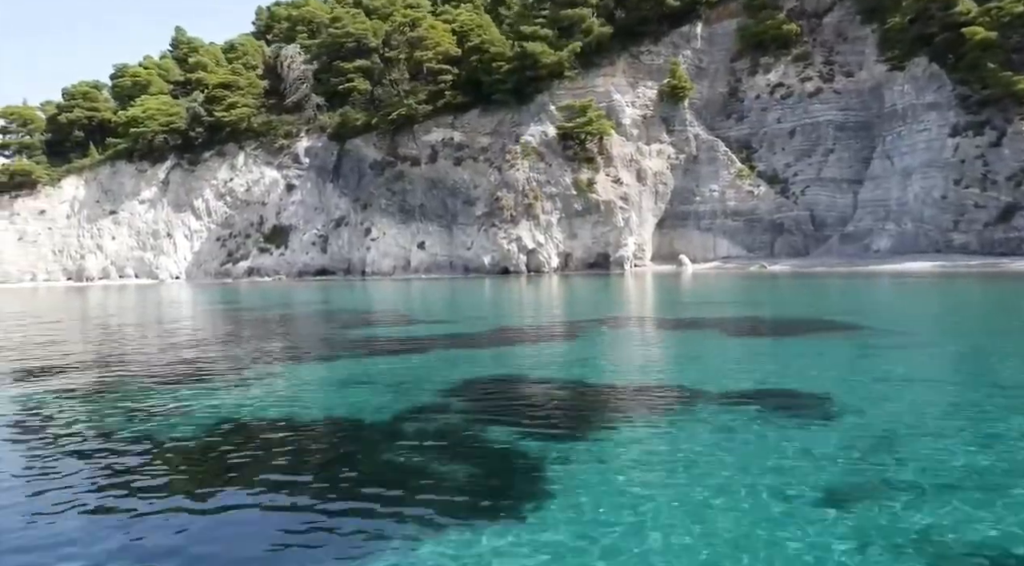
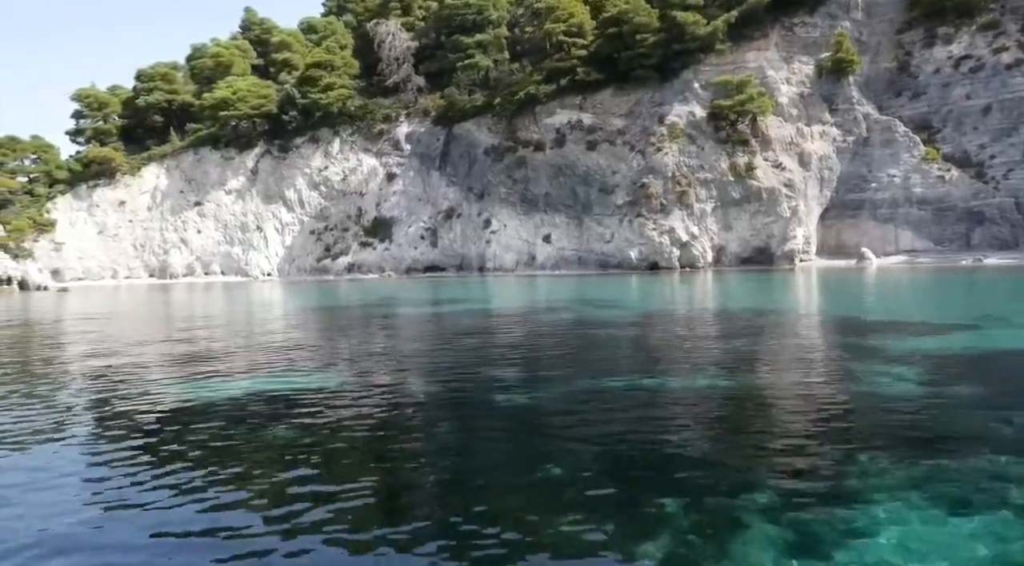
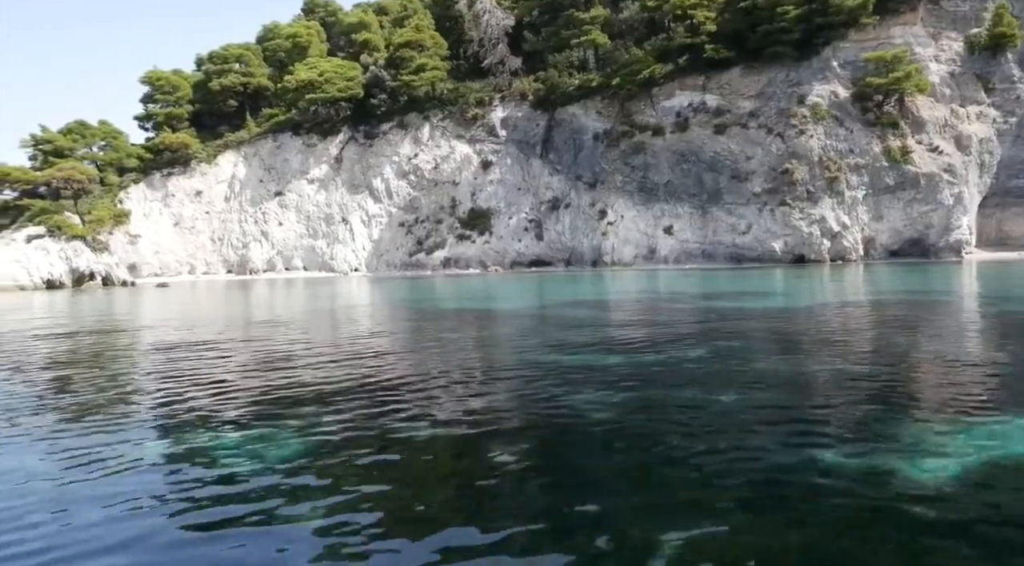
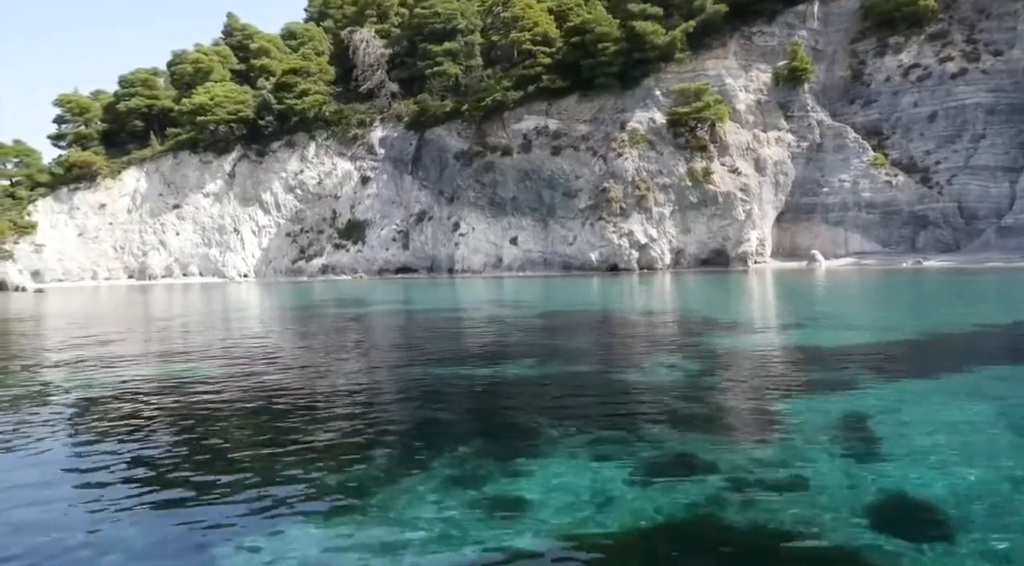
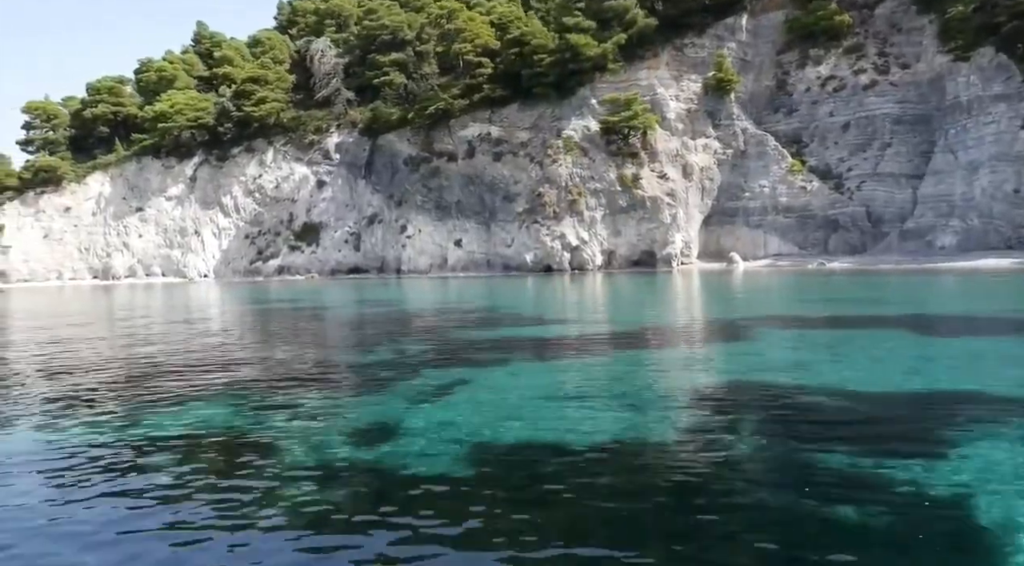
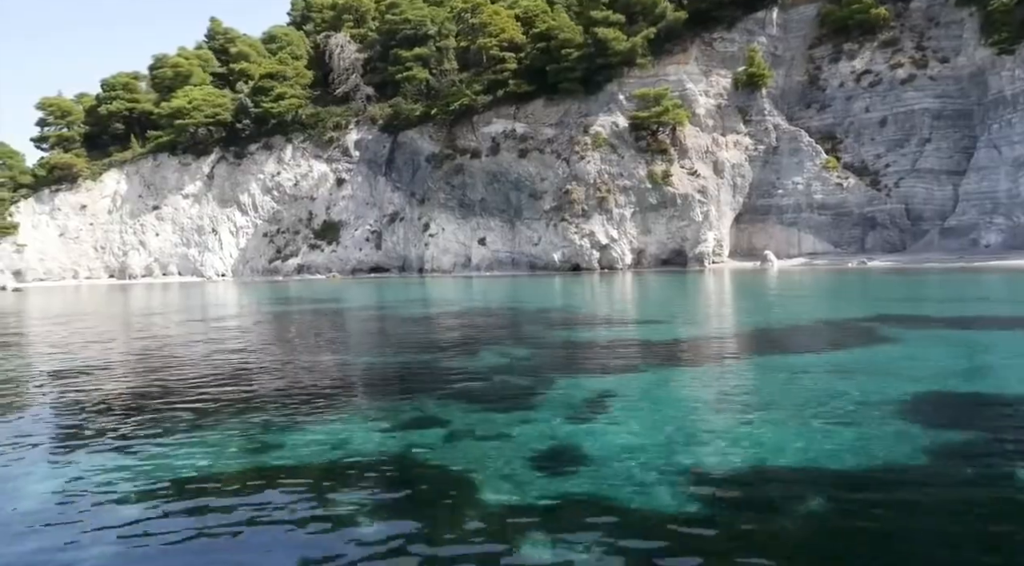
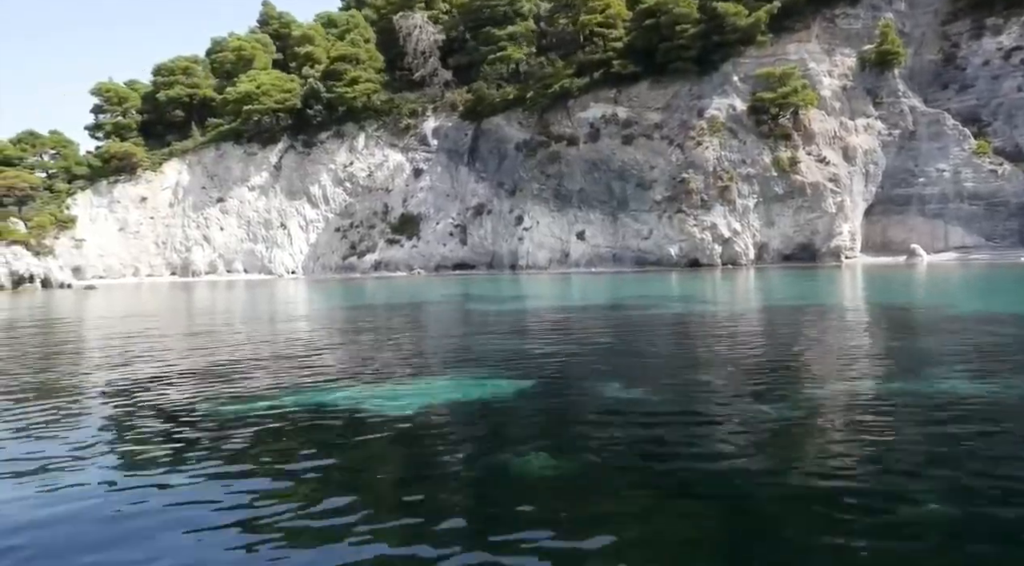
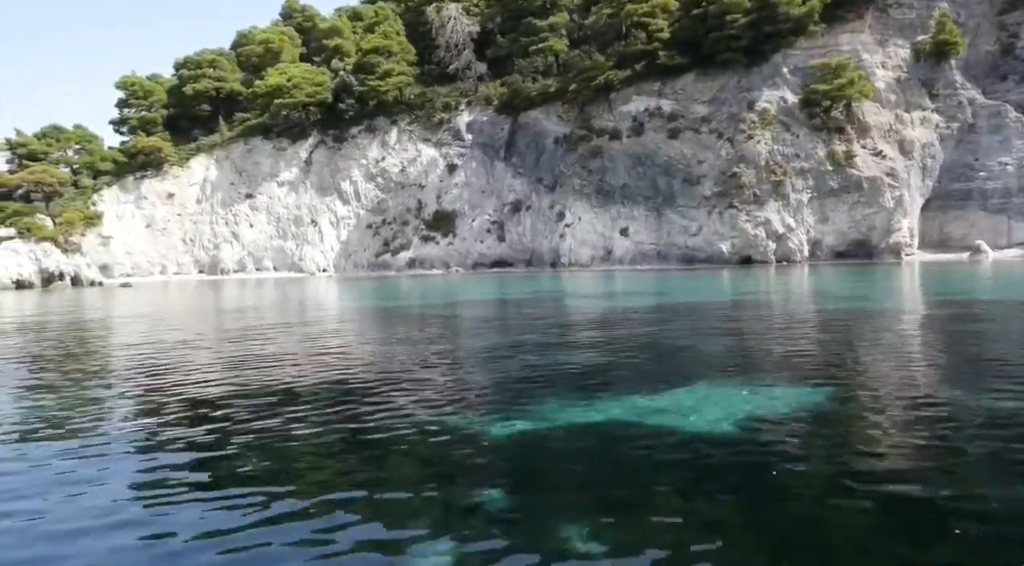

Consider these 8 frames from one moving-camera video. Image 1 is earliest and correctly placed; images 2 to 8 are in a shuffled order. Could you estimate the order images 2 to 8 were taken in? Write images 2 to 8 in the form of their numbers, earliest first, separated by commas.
5, 6, 4, 2, 7, 8, 3
